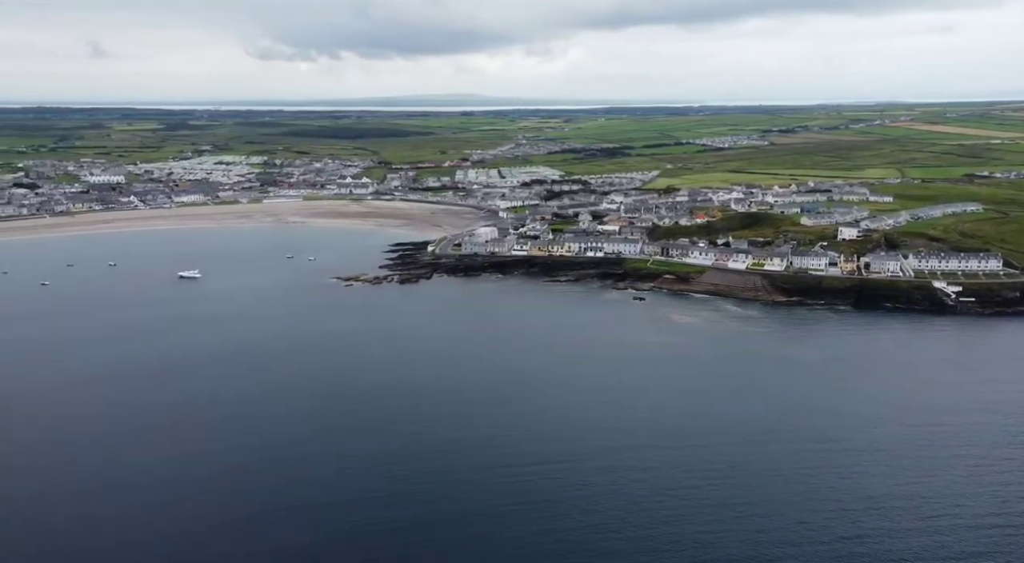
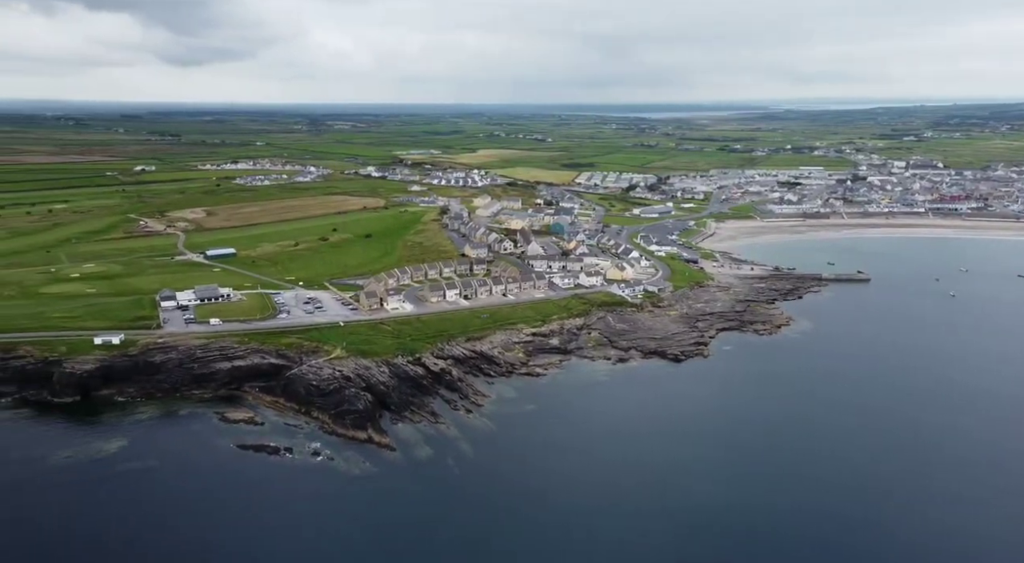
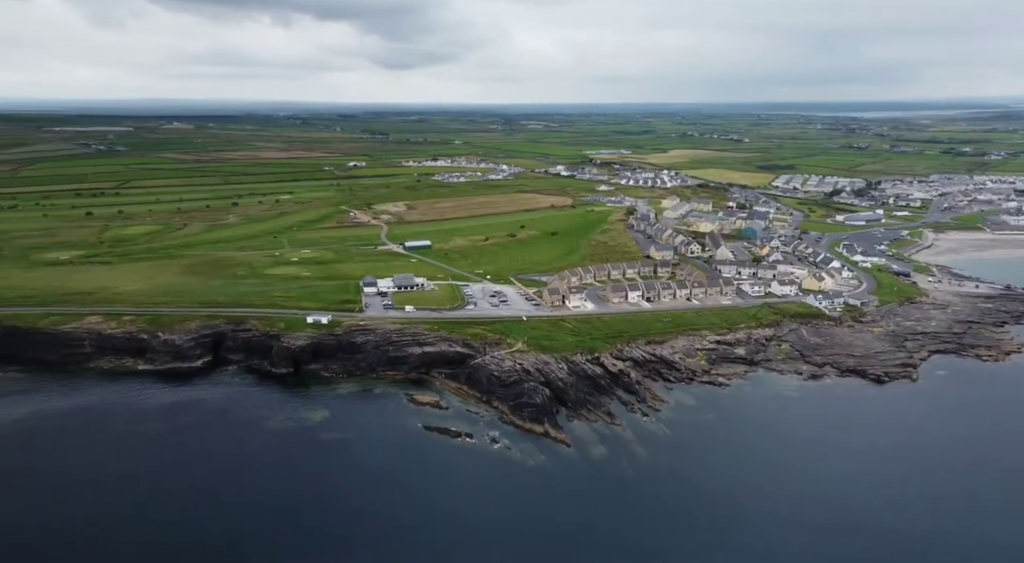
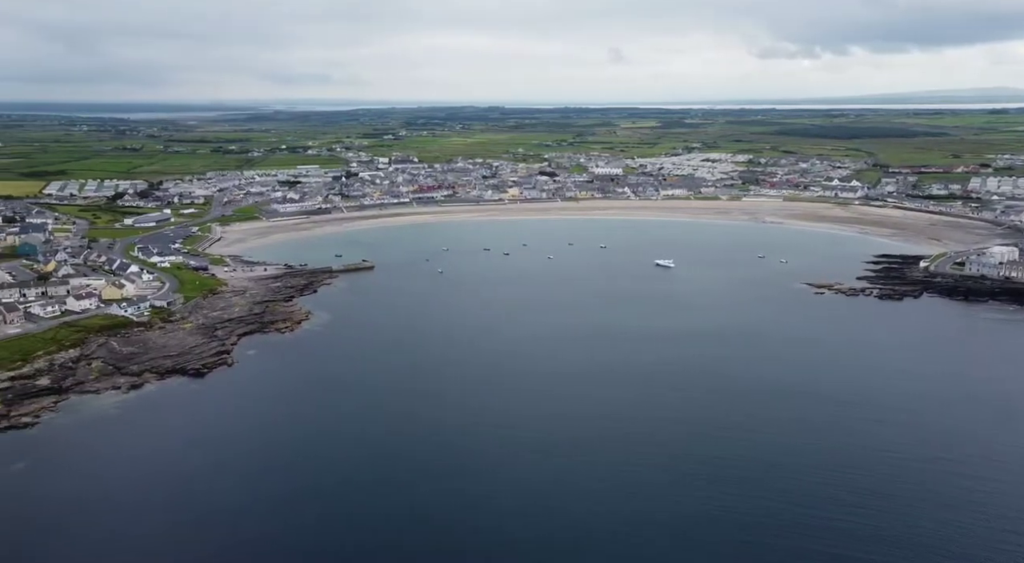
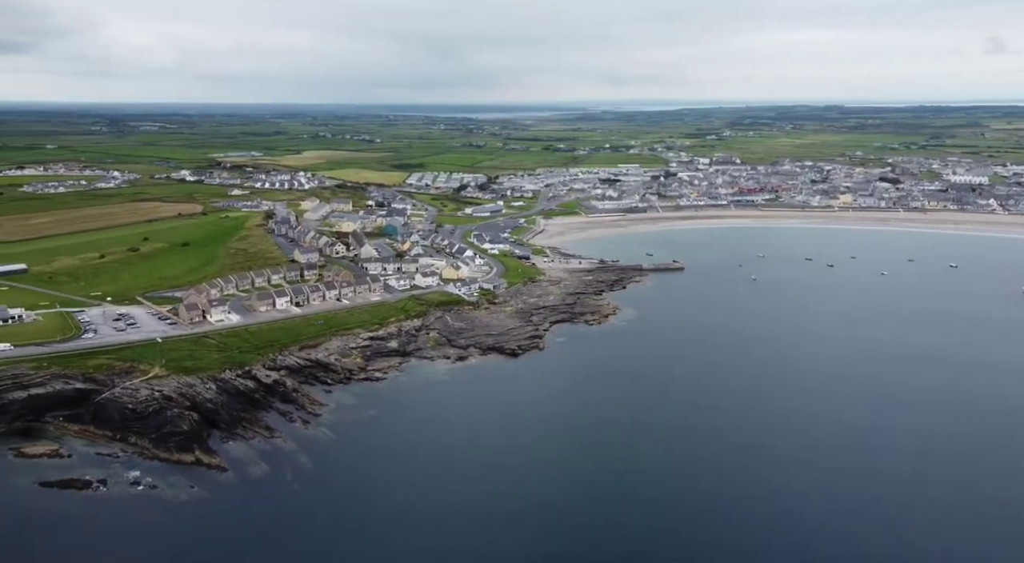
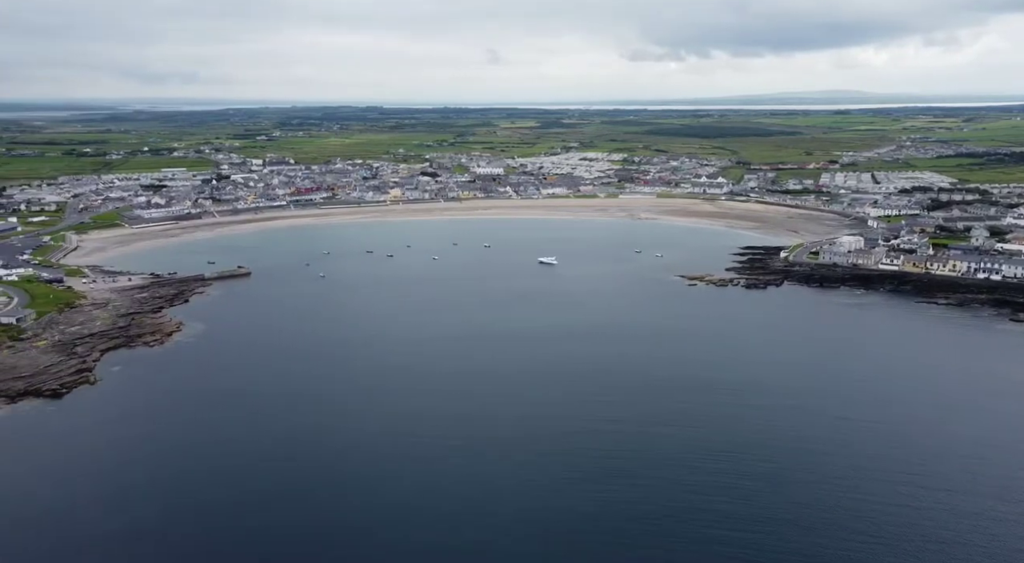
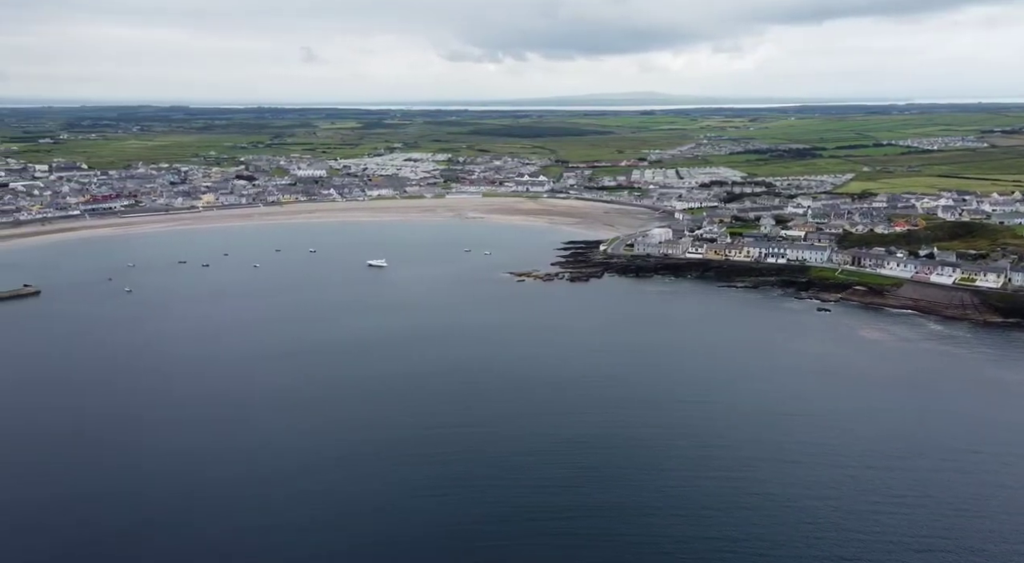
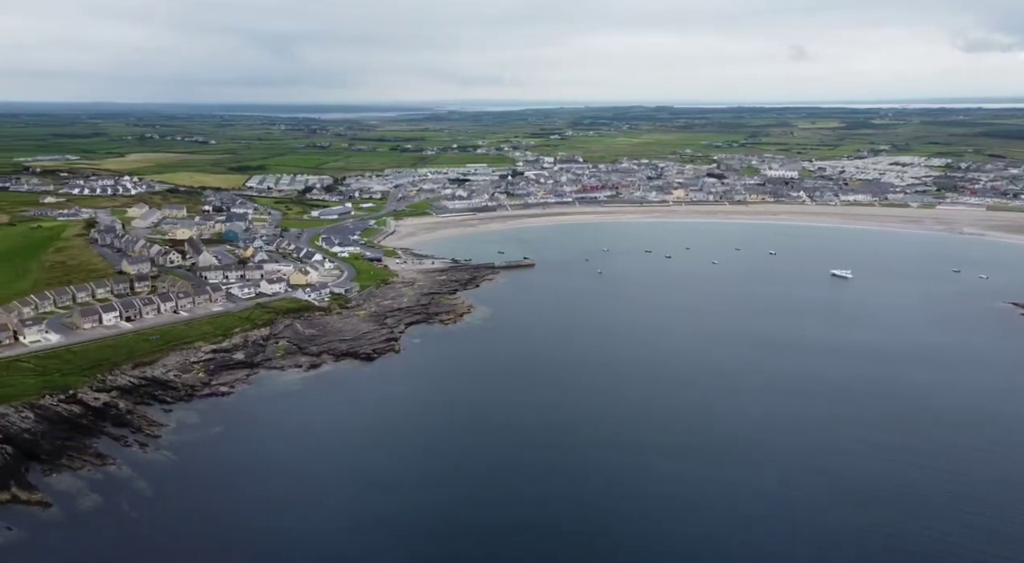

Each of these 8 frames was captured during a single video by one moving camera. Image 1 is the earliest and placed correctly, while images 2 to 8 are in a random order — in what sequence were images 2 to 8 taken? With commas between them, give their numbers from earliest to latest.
7, 6, 4, 8, 5, 2, 3
